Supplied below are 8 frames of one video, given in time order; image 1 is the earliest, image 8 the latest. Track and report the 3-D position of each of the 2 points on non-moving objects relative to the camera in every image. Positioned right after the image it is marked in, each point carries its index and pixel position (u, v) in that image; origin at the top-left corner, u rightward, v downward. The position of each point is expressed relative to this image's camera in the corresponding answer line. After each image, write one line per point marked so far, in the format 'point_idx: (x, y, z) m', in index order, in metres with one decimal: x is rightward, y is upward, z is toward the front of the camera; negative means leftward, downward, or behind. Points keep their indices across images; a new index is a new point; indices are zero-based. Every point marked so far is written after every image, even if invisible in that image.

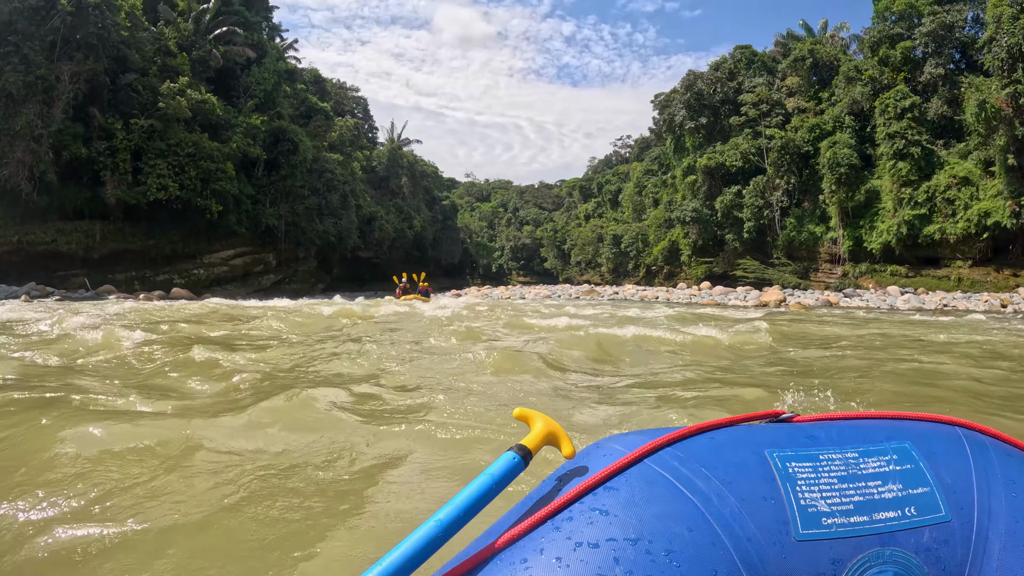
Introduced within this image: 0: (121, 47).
0: (-10.9, +6.9, +16.3) m
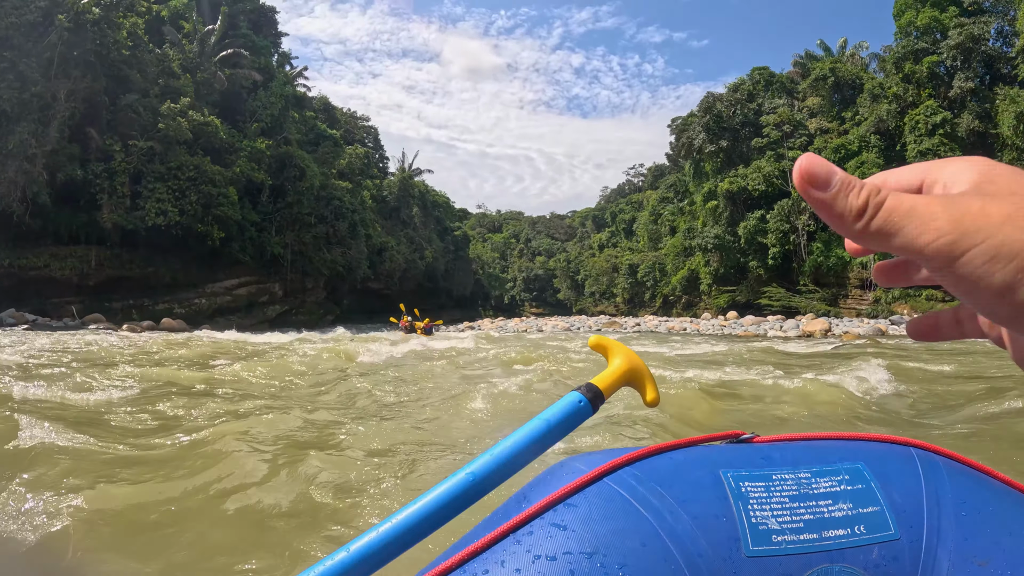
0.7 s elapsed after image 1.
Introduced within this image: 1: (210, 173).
0: (-10.4, +6.0, +15.7) m
1: (-8.7, +3.3, +16.7) m
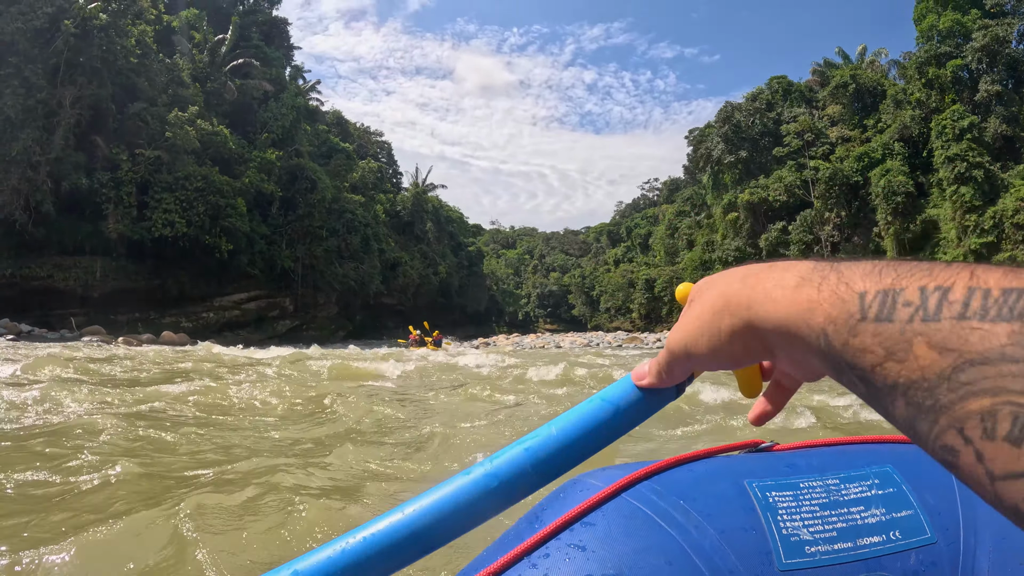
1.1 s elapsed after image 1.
0: (-10.1, +5.7, +15.5) m
1: (-8.3, +2.9, +16.4) m
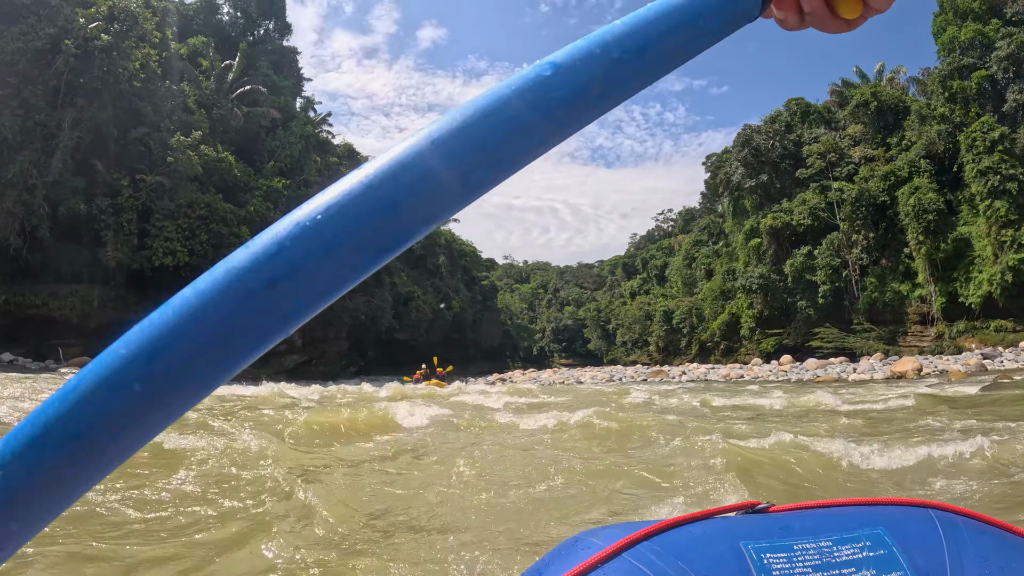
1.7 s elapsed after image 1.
0: (-9.7, +4.9, +15.2) m
1: (-7.9, +2.1, +15.9) m
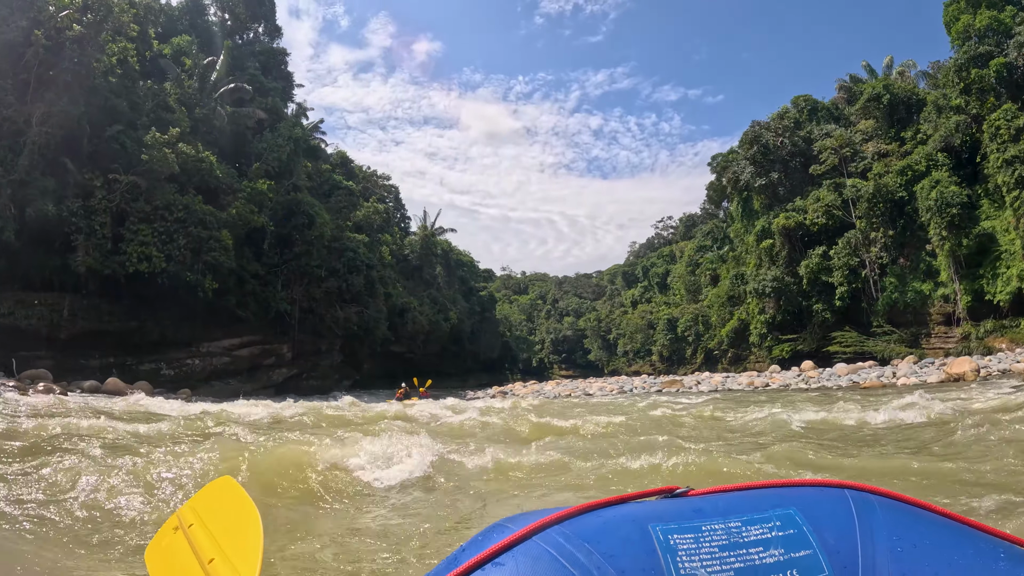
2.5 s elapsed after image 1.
0: (-9.7, +4.7, +14.1) m
1: (-7.9, +1.9, +14.8) m
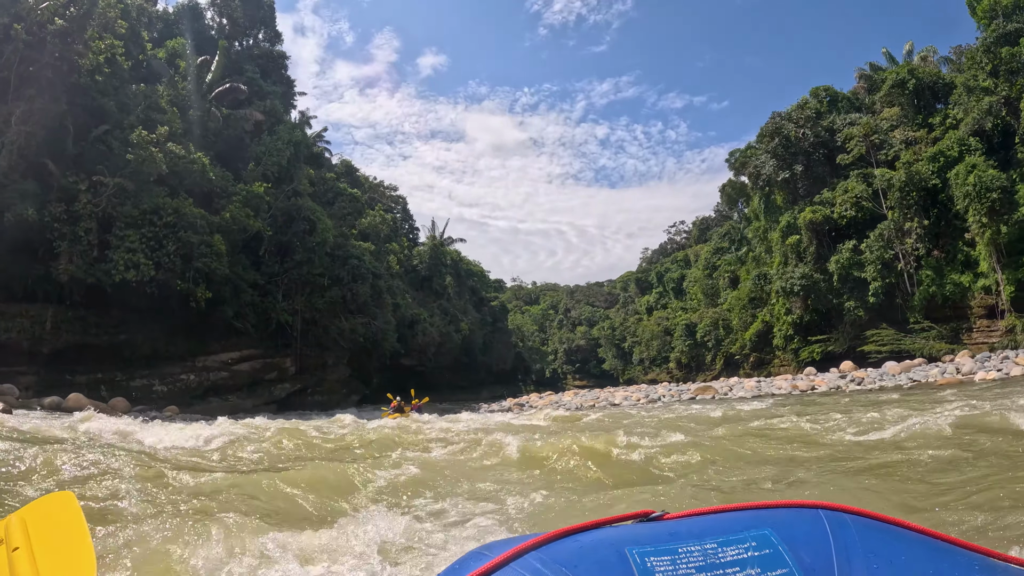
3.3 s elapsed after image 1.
0: (-9.5, +4.4, +13.3) m
1: (-7.6, +1.7, +13.9) m
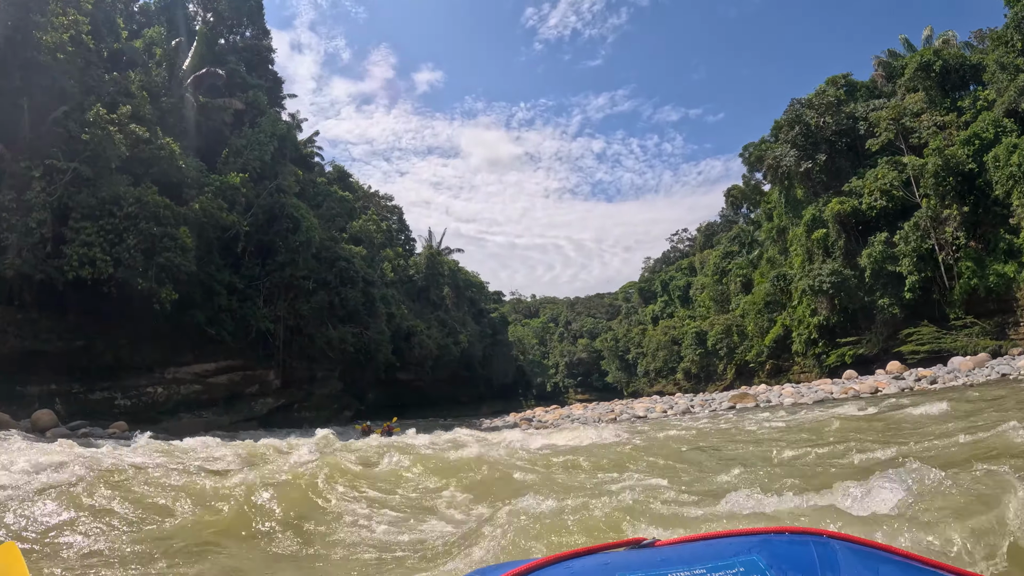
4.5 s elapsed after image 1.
0: (-9.5, +4.4, +11.8) m
1: (-7.5, +1.6, +12.3) m
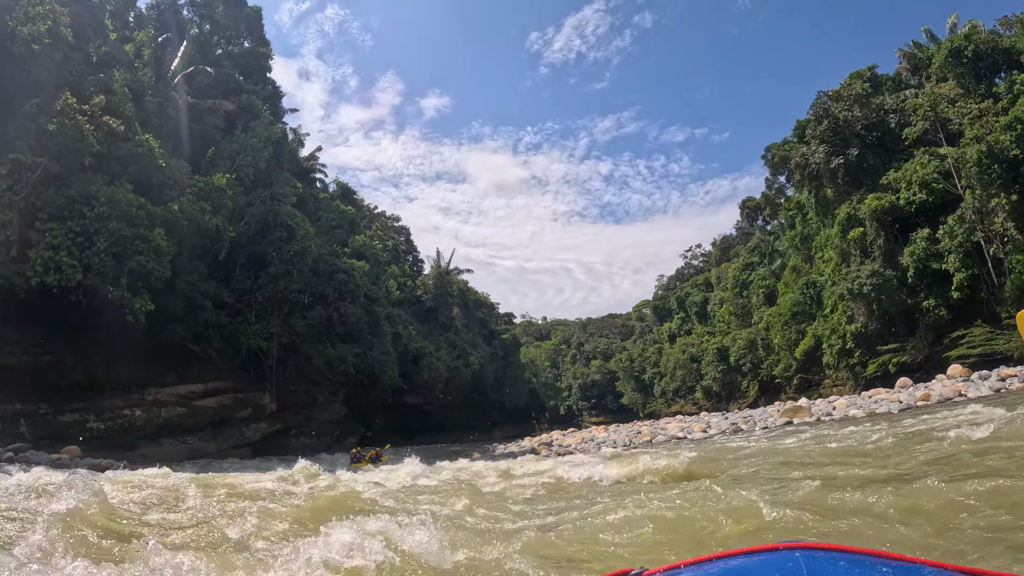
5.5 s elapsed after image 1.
0: (-9.3, +4.2, +10.8) m
1: (-7.3, +1.4, +11.2) m
